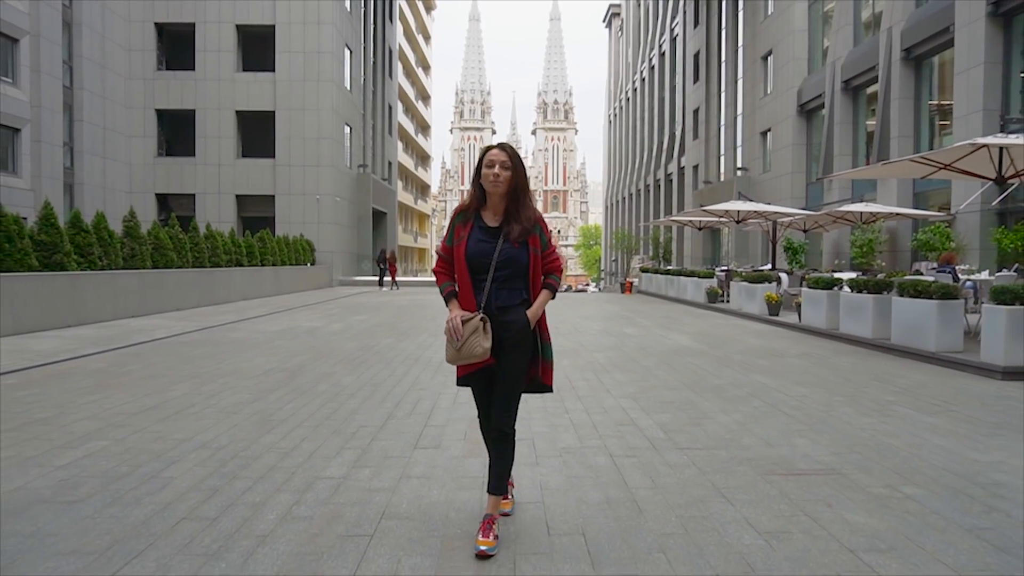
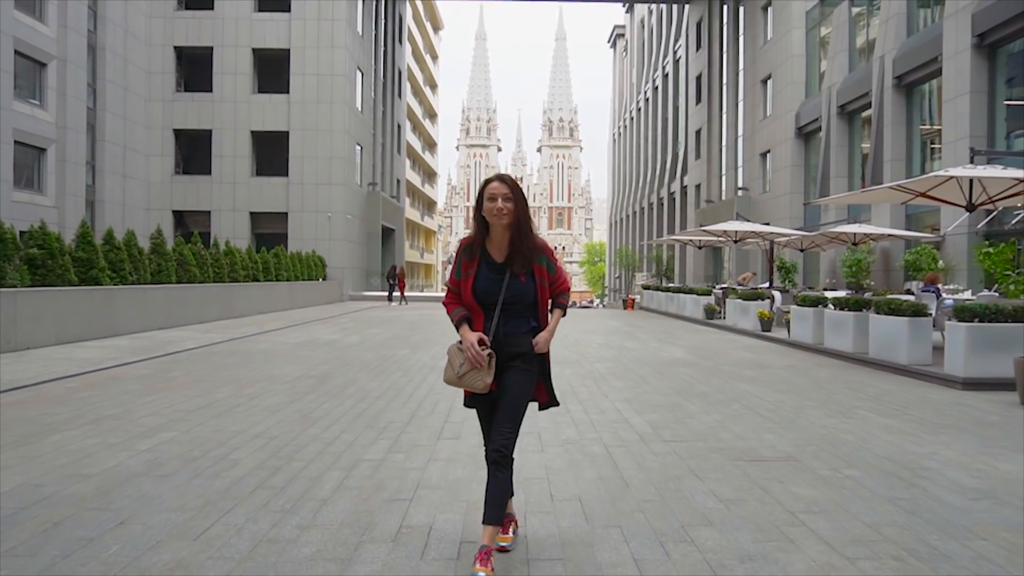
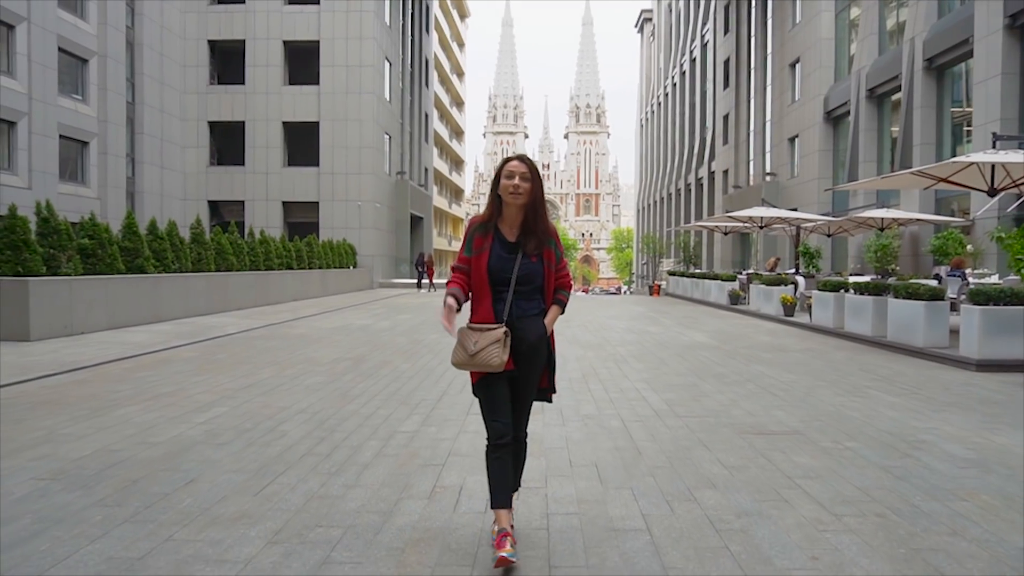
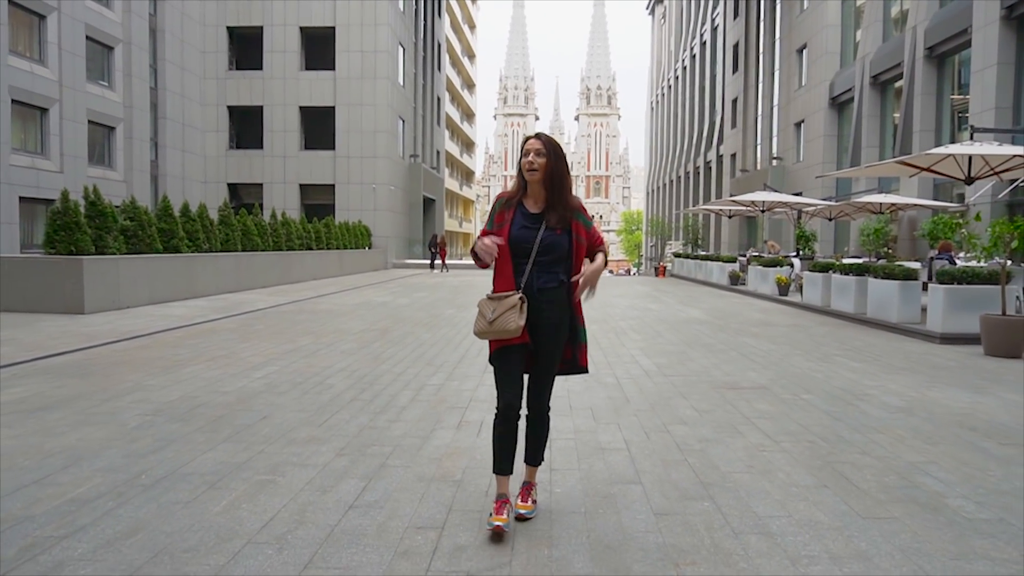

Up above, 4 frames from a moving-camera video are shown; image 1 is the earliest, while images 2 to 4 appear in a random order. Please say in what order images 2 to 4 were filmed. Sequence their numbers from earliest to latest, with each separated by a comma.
2, 3, 4
